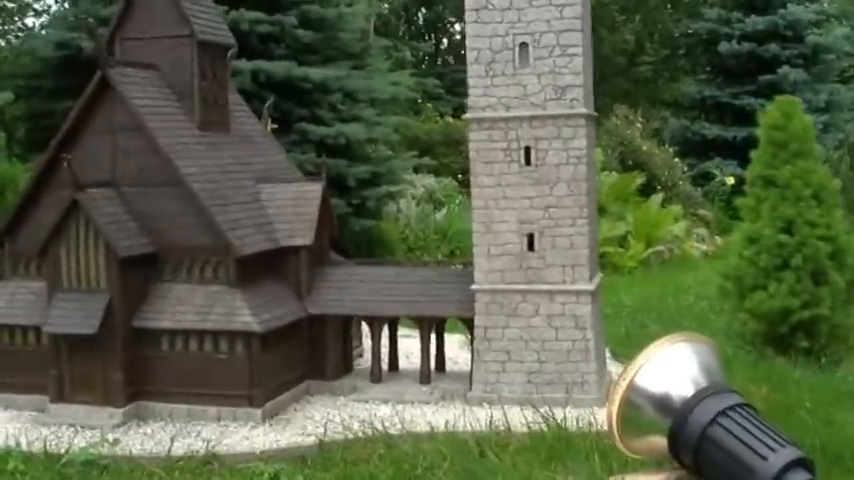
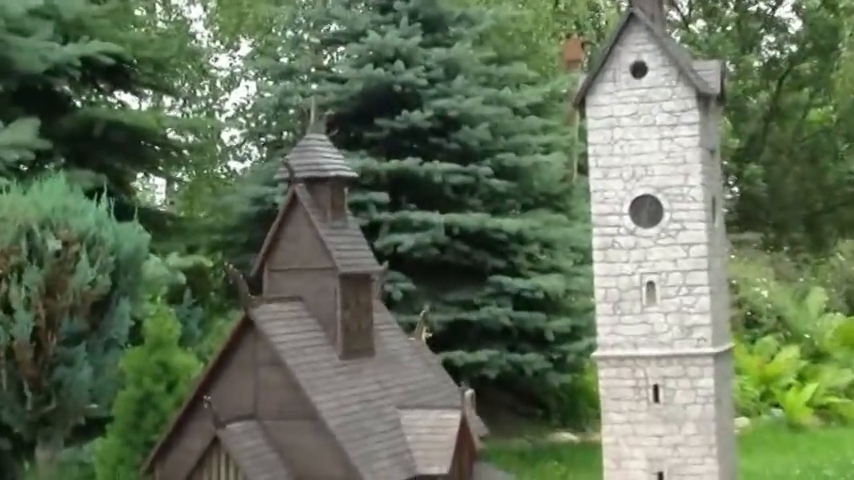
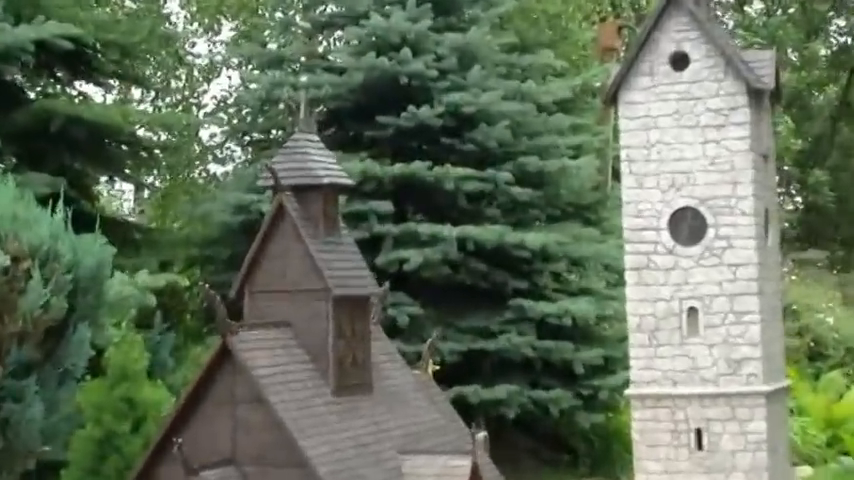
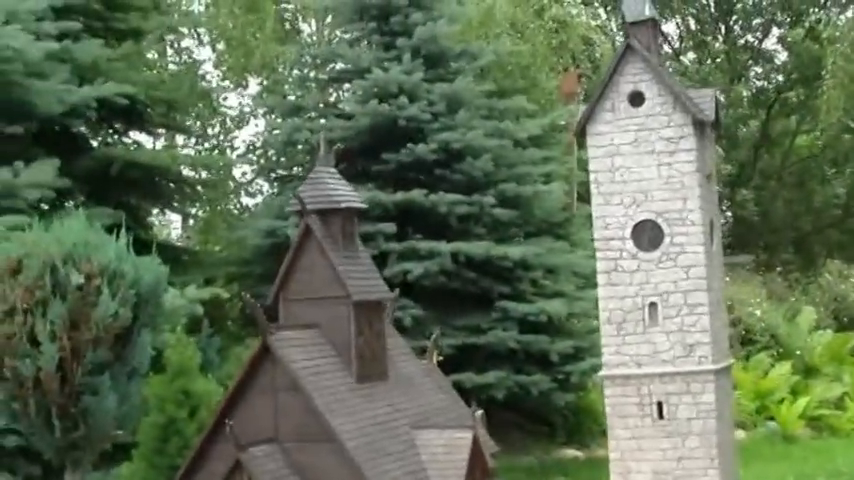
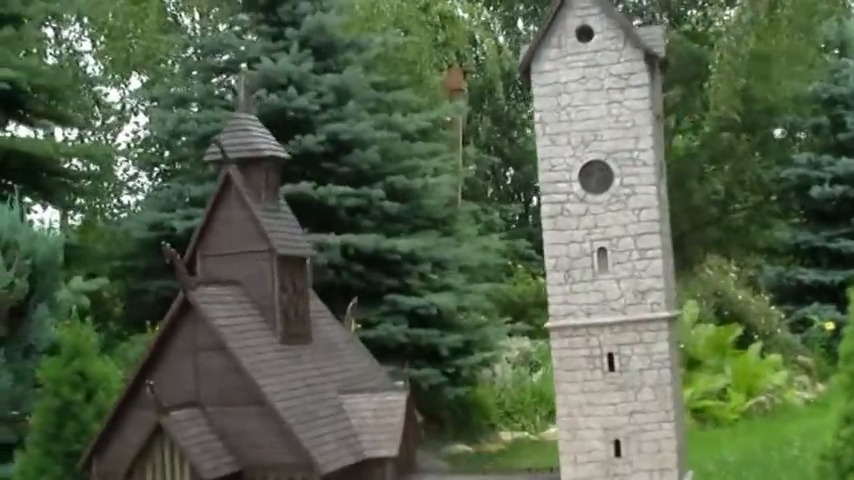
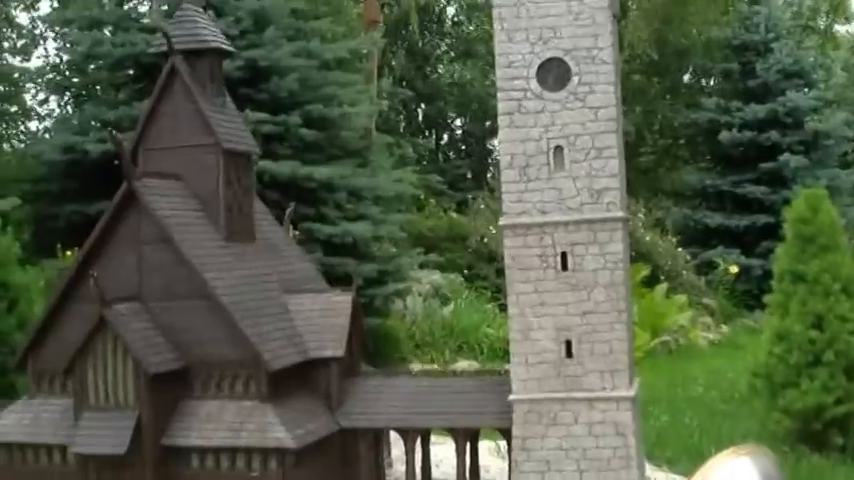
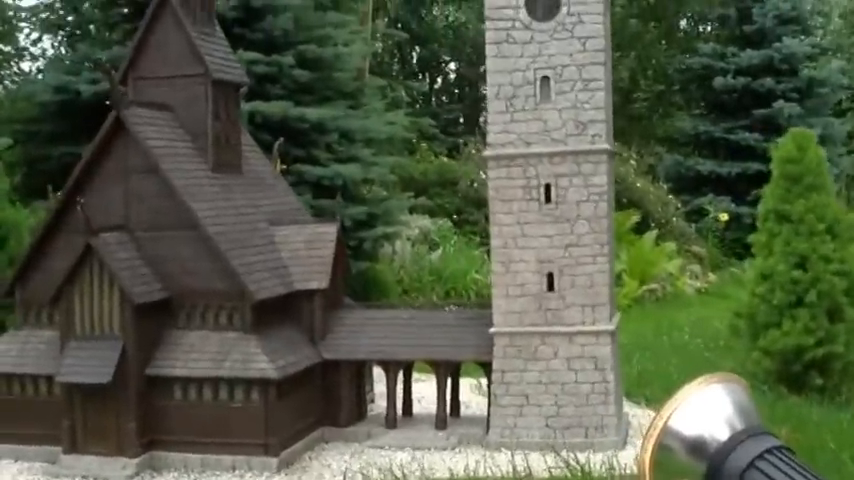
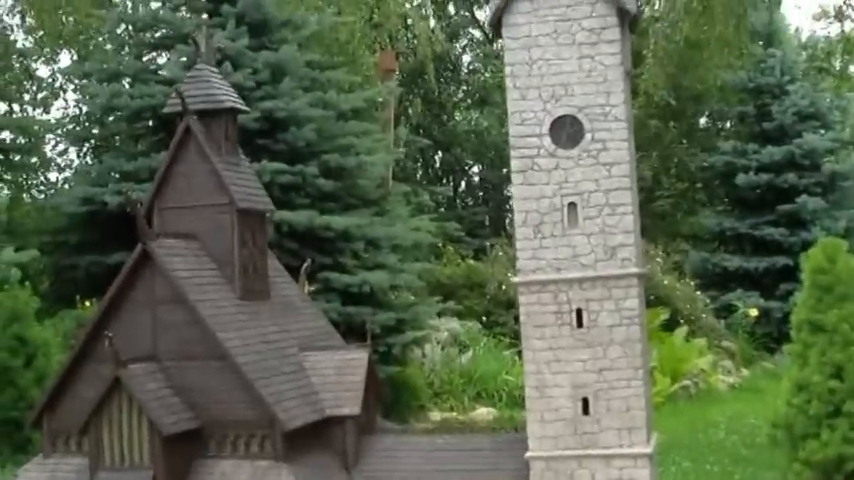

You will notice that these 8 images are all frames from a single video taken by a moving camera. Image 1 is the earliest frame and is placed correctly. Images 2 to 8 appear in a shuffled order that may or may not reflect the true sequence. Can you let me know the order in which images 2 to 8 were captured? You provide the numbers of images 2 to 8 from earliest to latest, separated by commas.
7, 6, 8, 5, 4, 2, 3
